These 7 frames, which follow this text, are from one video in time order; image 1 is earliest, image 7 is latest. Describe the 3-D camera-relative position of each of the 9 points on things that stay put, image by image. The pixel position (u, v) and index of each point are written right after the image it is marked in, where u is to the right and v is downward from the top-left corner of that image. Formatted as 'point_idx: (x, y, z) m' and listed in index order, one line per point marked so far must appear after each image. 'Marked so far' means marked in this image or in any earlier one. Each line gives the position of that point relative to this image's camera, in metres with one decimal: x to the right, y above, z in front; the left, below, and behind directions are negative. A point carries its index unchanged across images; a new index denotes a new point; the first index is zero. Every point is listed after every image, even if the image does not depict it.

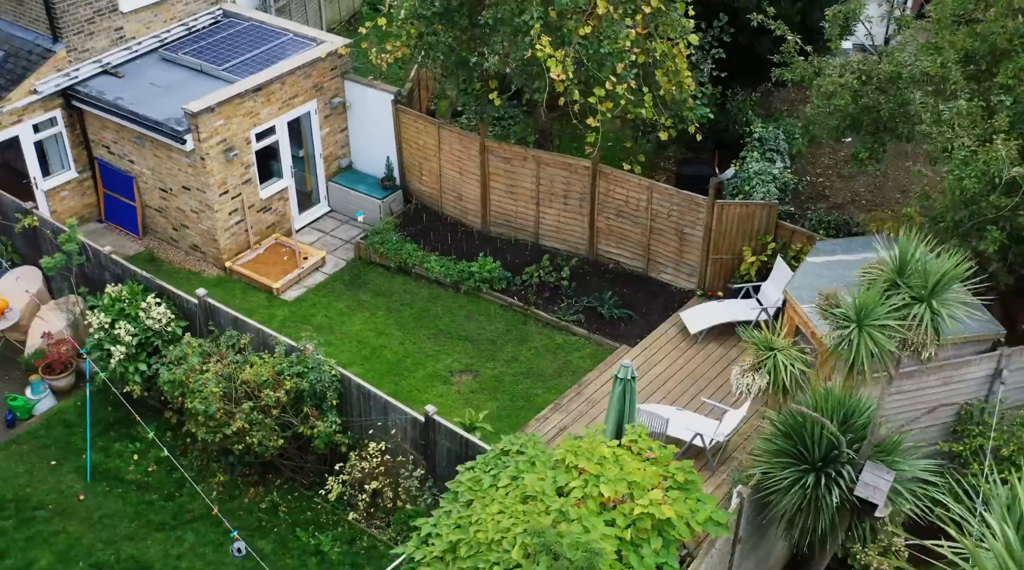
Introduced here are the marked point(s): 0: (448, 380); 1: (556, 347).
0: (-0.8, -1.2, +13.1) m
1: (+0.6, -0.8, +13.6) m
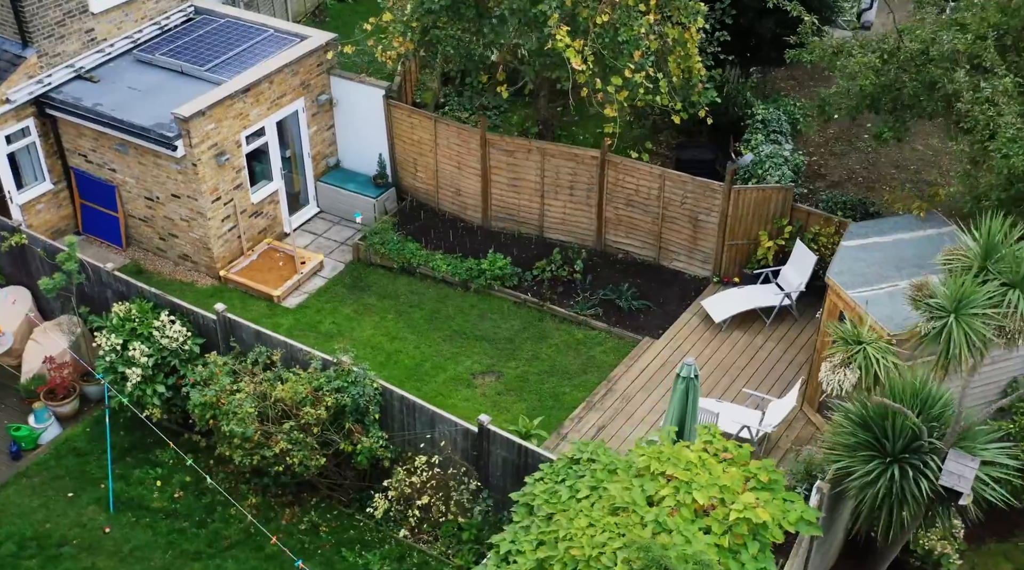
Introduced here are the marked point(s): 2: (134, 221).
0: (-0.5, -1.2, +12.7) m
1: (+0.8, -0.7, +13.3) m
2: (-5.6, +1.0, +15.2) m
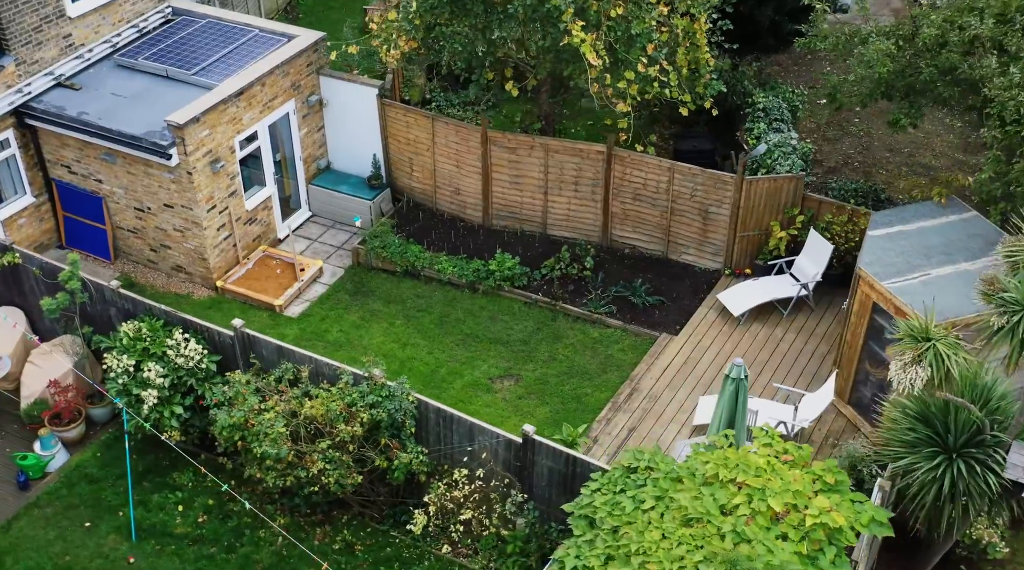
0: (-0.3, -1.2, +12.5) m
1: (+1.0, -0.7, +13.1) m
2: (-5.5, +0.8, +14.6) m
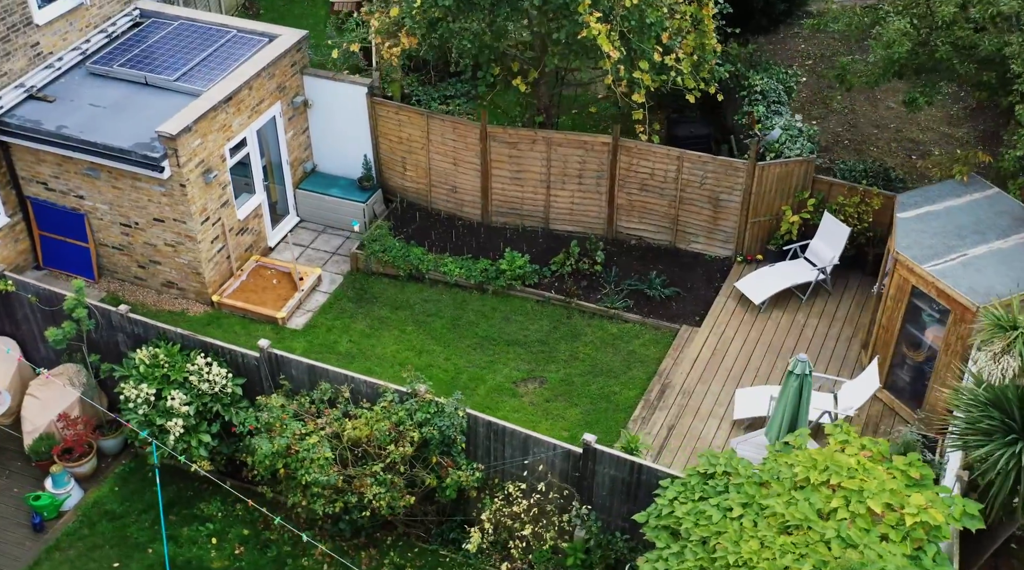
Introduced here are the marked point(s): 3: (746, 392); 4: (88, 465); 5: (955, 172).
0: (0.0, -1.3, +12.1) m
1: (+1.2, -0.7, +12.8) m
2: (-5.5, +0.5, +13.9) m
3: (+2.5, -1.2, +11.1) m
4: (-4.5, -1.9, +10.8) m
5: (+5.0, +1.3, +11.7) m
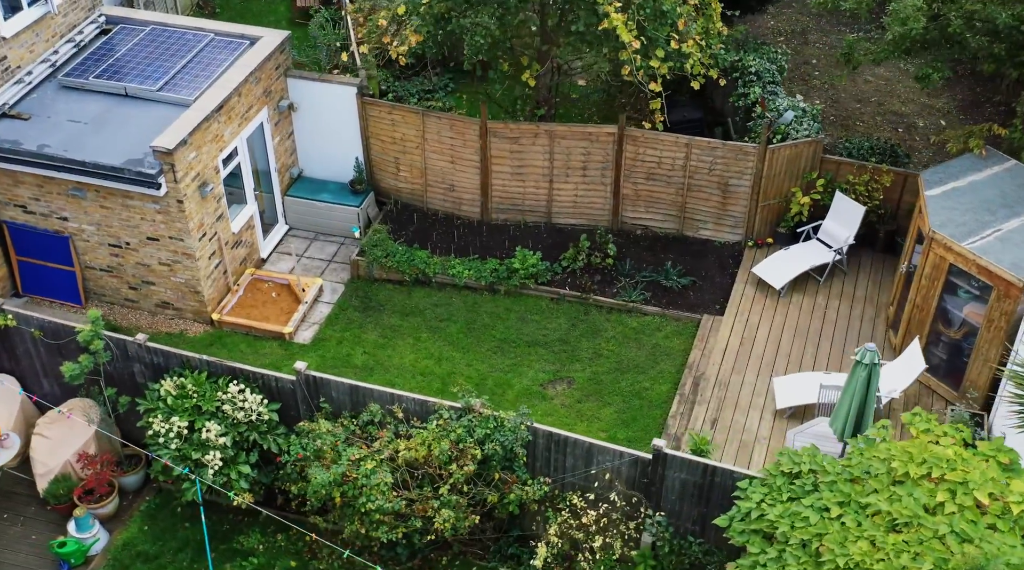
0: (+0.4, -1.3, +11.8) m
1: (+1.5, -0.6, +12.6) m
2: (-5.3, +0.2, +13.2) m
3: (+2.9, -1.0, +10.9) m
4: (-4.0, -2.2, +10.2) m
5: (+5.2, +1.6, +11.7) m
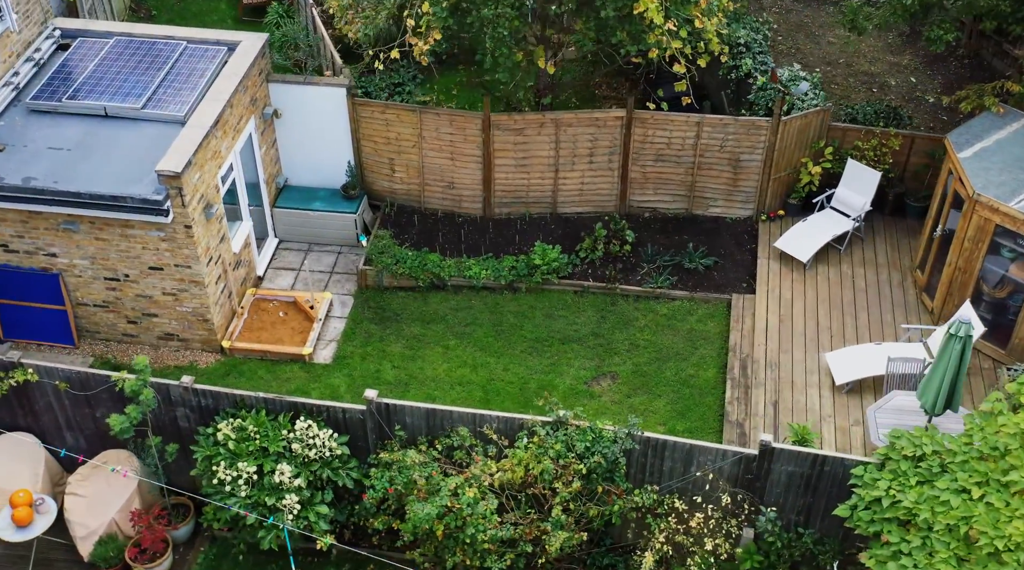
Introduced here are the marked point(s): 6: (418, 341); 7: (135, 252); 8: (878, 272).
0: (+0.9, -1.2, +11.5) m
1: (+1.9, -0.4, +12.4) m
2: (-5.0, -0.3, +12.2) m
3: (+3.5, -0.8, +10.9) m
4: (-3.1, -2.6, +9.5) m
5: (+5.4, +2.1, +11.8) m
6: (-1.1, -0.7, +12.4) m
7: (-4.2, +0.4, +11.5) m
8: (+4.4, +0.2, +12.5) m
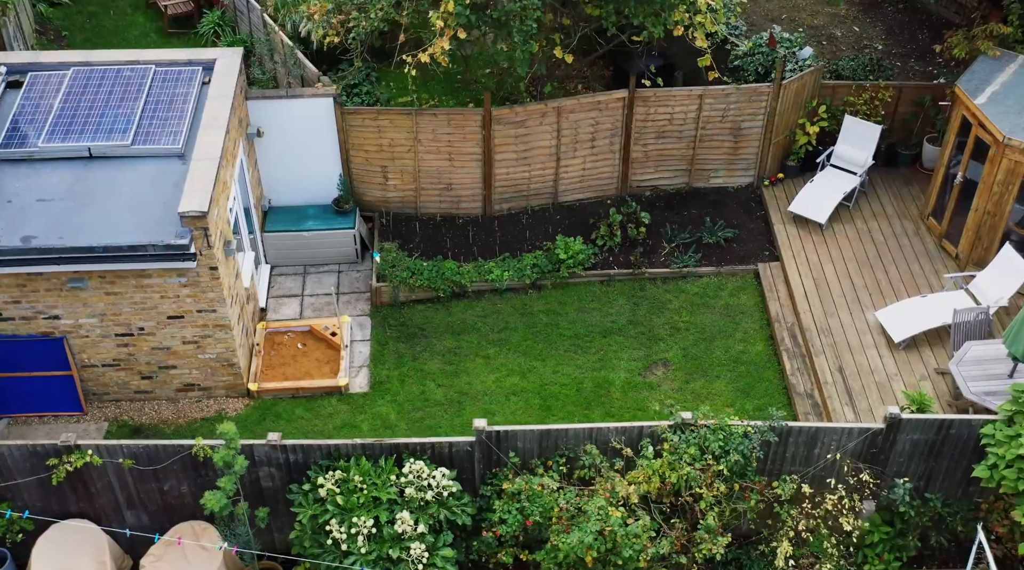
0: (+1.5, -1.1, +11.3) m
1: (+2.2, -0.1, +12.2) m
2: (-4.5, -0.9, +11.1) m
3: (+4.1, -0.3, +11.0) m
4: (-2.0, -3.0, +8.8) m
5: (+5.5, +2.8, +12.1) m
6: (-0.7, -0.8, +11.8) m
7: (-3.7, -0.2, +10.5) m
8: (+4.7, +0.8, +12.7) m
